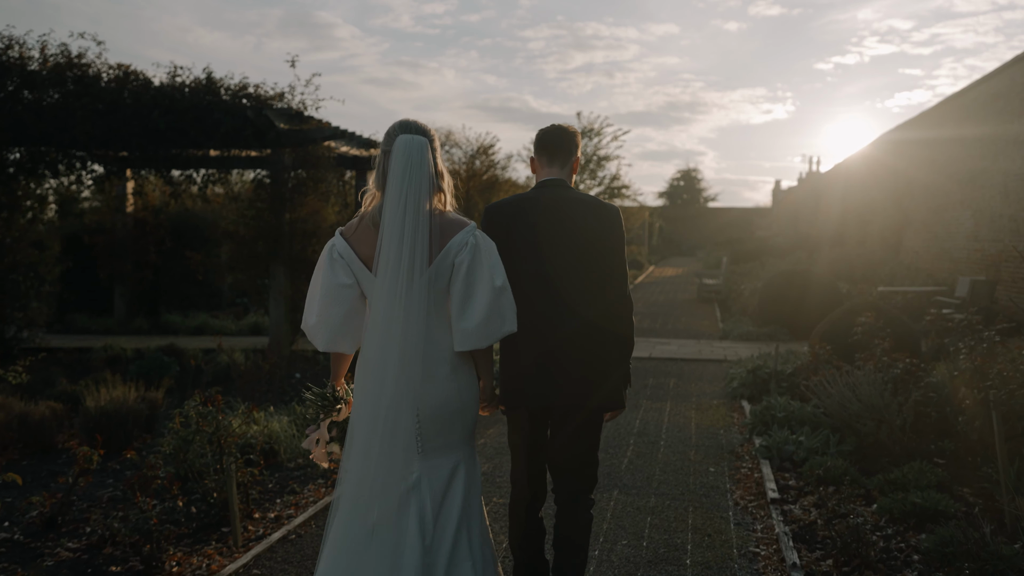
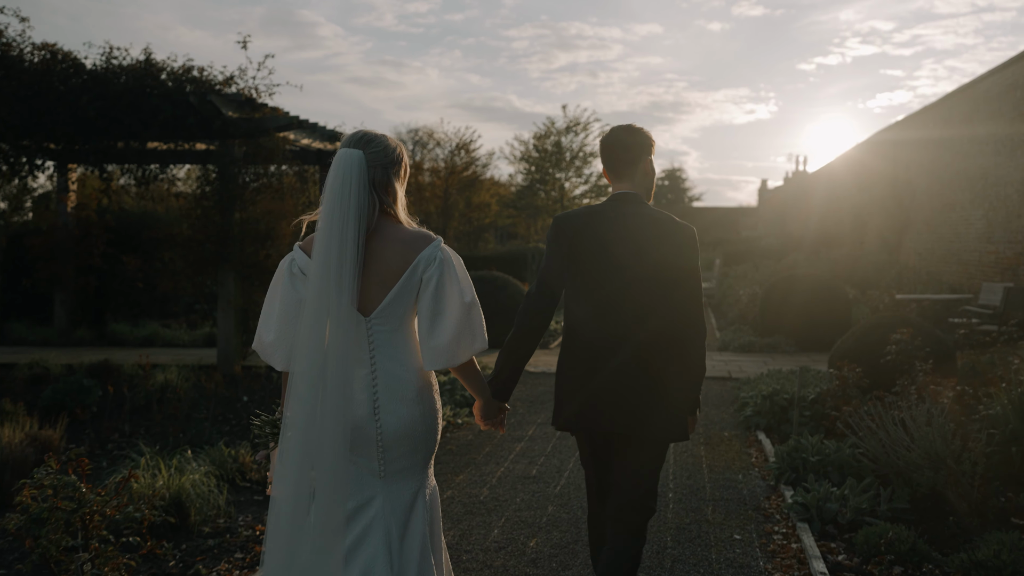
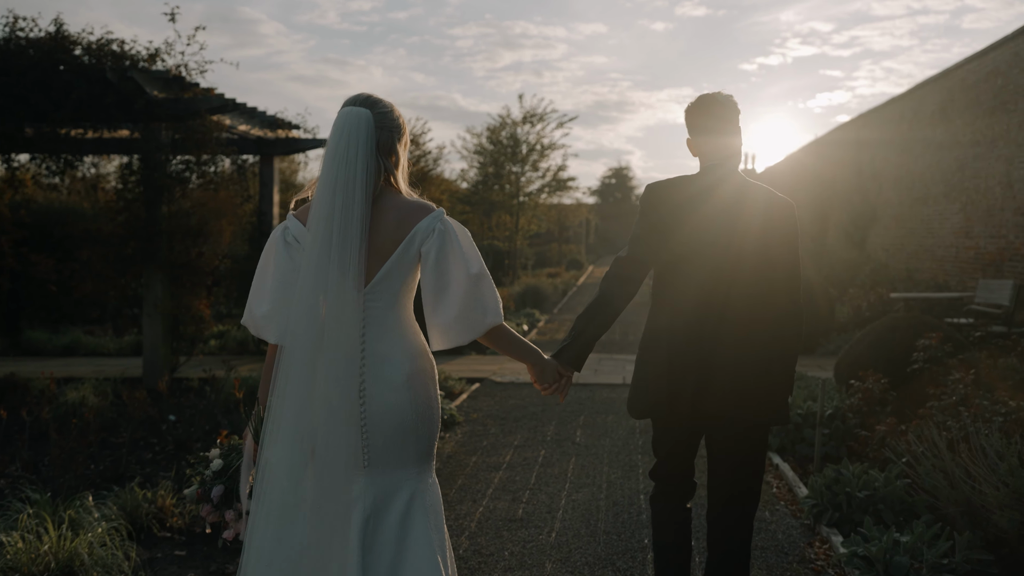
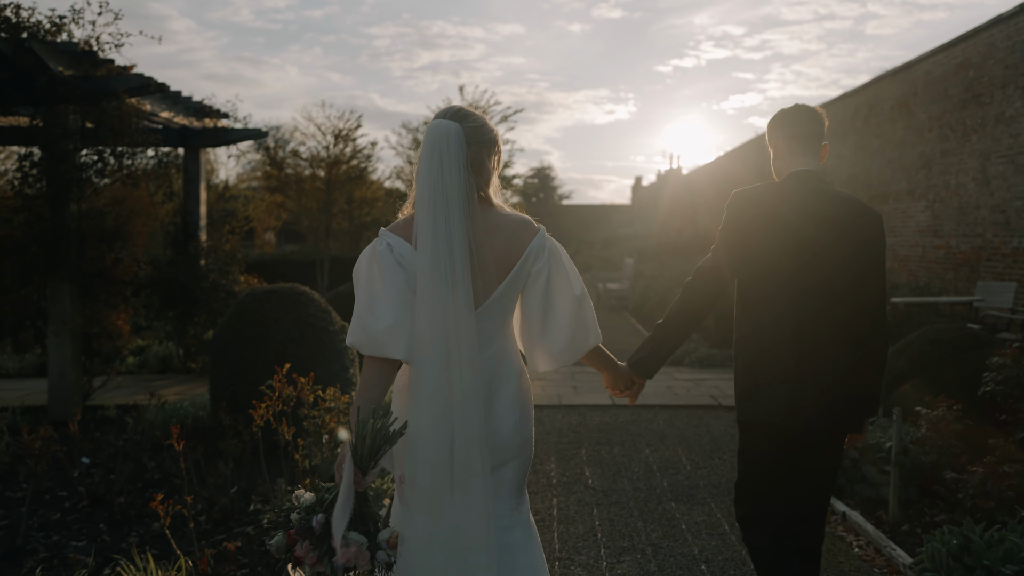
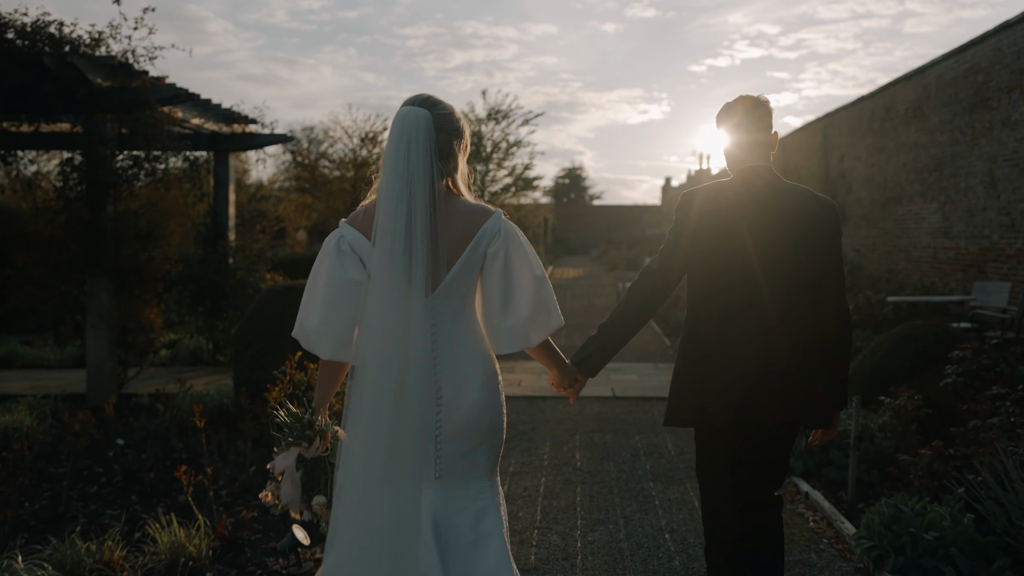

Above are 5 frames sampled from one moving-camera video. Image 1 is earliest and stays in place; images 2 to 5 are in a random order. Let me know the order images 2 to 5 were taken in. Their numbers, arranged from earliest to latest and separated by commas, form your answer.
2, 3, 5, 4
